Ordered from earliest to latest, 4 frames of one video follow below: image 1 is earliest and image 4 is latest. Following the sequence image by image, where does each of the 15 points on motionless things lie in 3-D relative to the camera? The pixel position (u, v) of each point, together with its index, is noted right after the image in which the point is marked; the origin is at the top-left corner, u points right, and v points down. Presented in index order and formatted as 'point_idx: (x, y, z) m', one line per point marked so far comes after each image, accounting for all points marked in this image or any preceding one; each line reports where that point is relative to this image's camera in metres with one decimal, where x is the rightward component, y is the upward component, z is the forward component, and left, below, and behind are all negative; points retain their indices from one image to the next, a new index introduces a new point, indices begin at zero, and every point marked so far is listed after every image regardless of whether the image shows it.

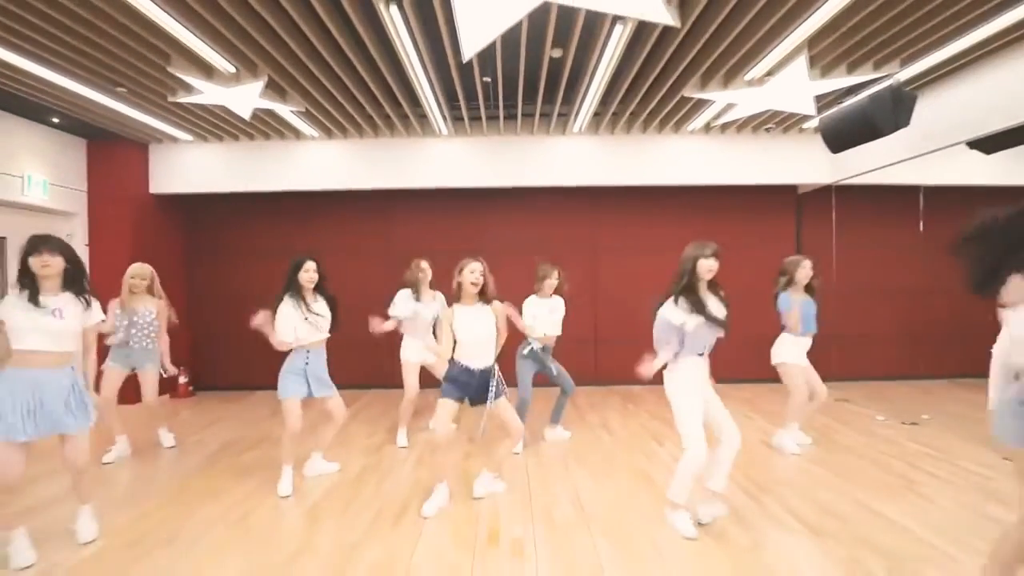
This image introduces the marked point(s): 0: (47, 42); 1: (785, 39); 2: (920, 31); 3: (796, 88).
0: (-3.5, +1.8, +3.9) m
1: (+2.1, +1.9, +4.0) m
2: (+3.2, +2.0, +4.0) m
3: (+2.4, +1.7, +4.4) m
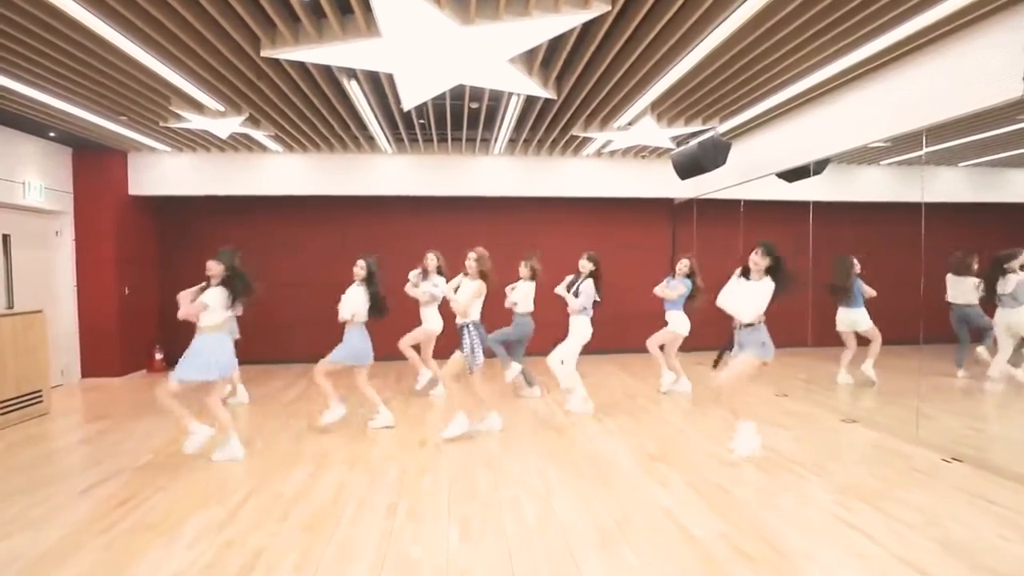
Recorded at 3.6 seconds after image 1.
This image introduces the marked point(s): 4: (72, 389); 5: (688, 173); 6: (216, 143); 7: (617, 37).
0: (-4.2, +1.9, +4.9) m
1: (+1.4, +2.0, +5.6) m
2: (+2.4, +2.1, +5.7) m
3: (+1.6, +1.8, +6.0) m
4: (-5.5, -1.3, +6.5) m
5: (+2.1, +1.4, +6.3) m
6: (-3.9, +1.9, +6.7) m
7: (+0.9, +2.2, +4.6) m
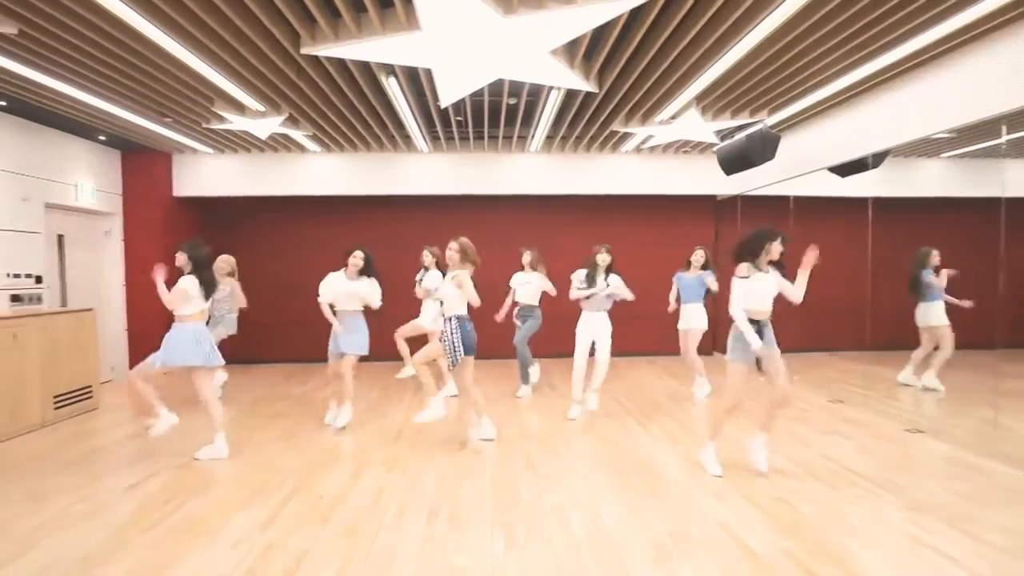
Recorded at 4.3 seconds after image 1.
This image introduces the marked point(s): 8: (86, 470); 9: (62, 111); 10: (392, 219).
0: (-3.8, +1.9, +5.0) m
1: (+1.8, +2.0, +5.4) m
2: (+2.8, +2.1, +5.5) m
3: (+2.0, +1.8, +5.8) m
4: (-5.0, -1.3, +6.7) m
5: (+2.6, +1.4, +6.0) m
6: (-3.4, +1.9, +6.8) m
7: (+1.3, +2.2, +4.4) m
8: (-3.3, -1.4, +4.0) m
9: (-4.8, +1.9, +5.5) m
10: (-1.9, +1.1, +8.0) m
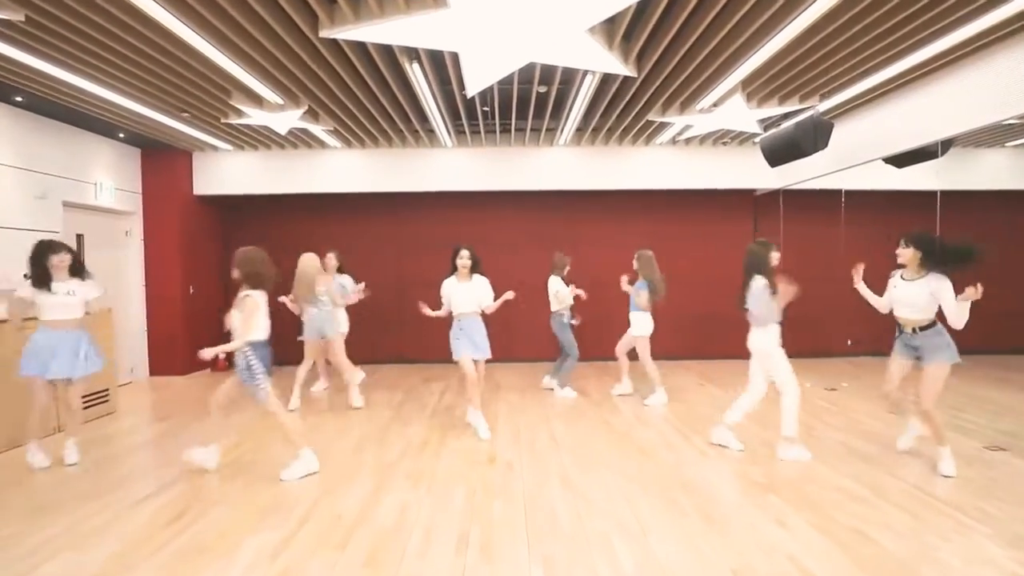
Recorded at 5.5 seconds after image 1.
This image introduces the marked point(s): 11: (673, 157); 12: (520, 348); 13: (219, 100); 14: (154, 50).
0: (-3.5, +1.9, +4.9) m
1: (+2.1, +2.0, +5.0) m
2: (+3.1, +2.1, +5.0) m
3: (+2.4, +1.8, +5.4) m
4: (-4.7, -1.3, +6.5) m
5: (+2.9, +1.4, +5.6) m
6: (-3.0, +1.9, +6.6) m
7: (+1.5, +2.2, +4.0) m
8: (-3.1, -1.4, +3.8) m
9: (-4.5, +1.9, +5.4) m
10: (-1.5, +1.1, +7.7) m
11: (+2.2, +1.8, +7.0) m
12: (+0.1, -0.9, +7.8) m
13: (-3.1, +1.9, +5.4) m
14: (-2.9, +2.0, +4.3) m
